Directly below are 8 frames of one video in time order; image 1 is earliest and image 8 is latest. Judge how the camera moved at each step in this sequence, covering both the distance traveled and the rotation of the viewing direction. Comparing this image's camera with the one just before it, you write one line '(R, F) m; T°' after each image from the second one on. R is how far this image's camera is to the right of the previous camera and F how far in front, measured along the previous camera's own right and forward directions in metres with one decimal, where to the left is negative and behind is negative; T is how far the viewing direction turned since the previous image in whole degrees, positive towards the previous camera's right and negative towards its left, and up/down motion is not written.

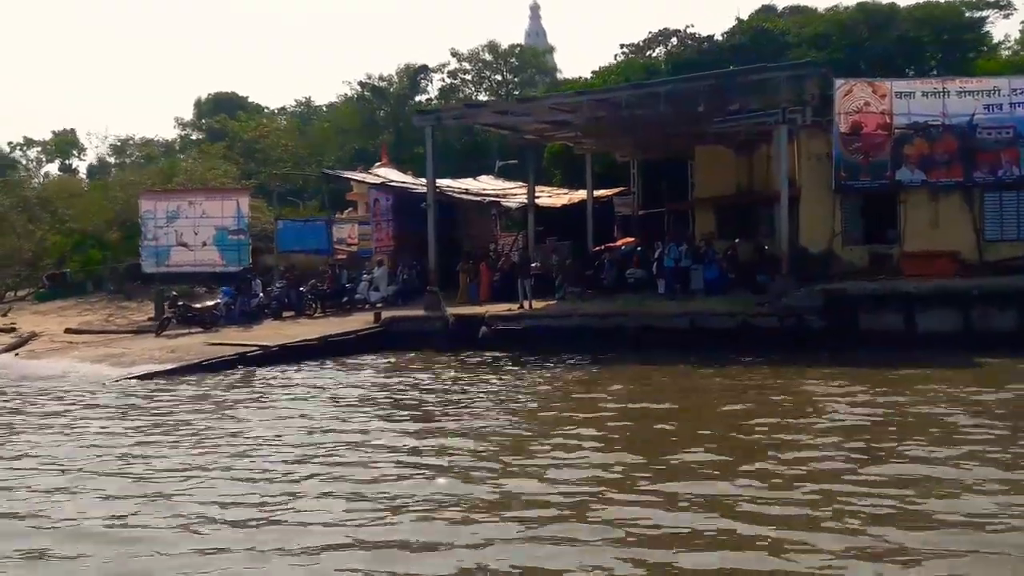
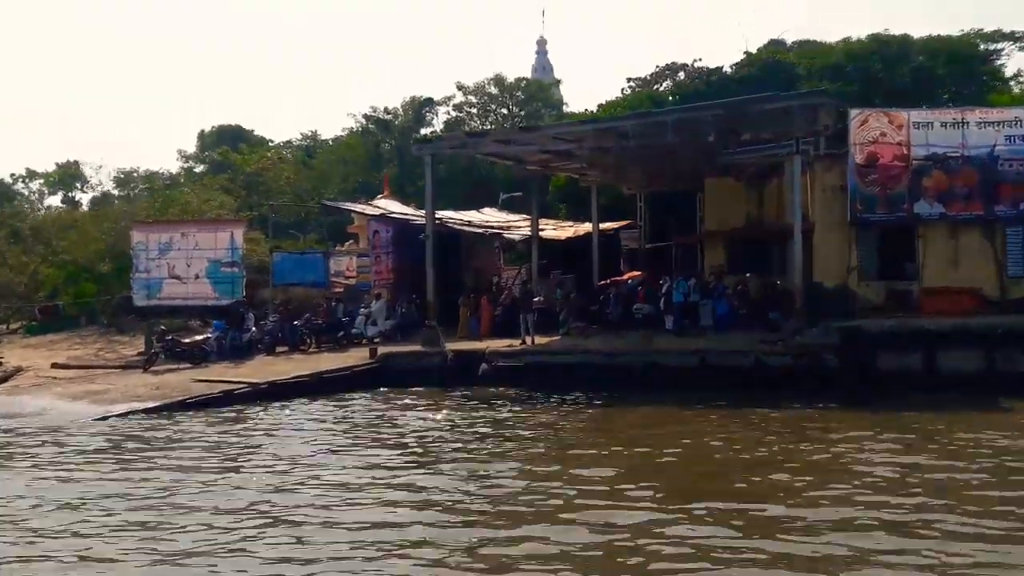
(+0.1, +0.8) m; 0°
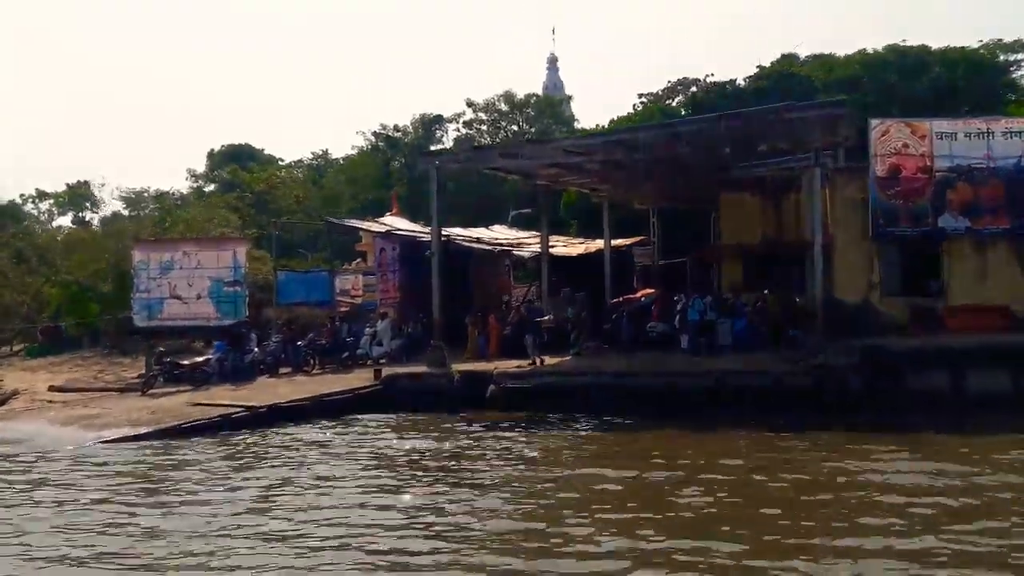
(+0.1, +0.6) m; -1°
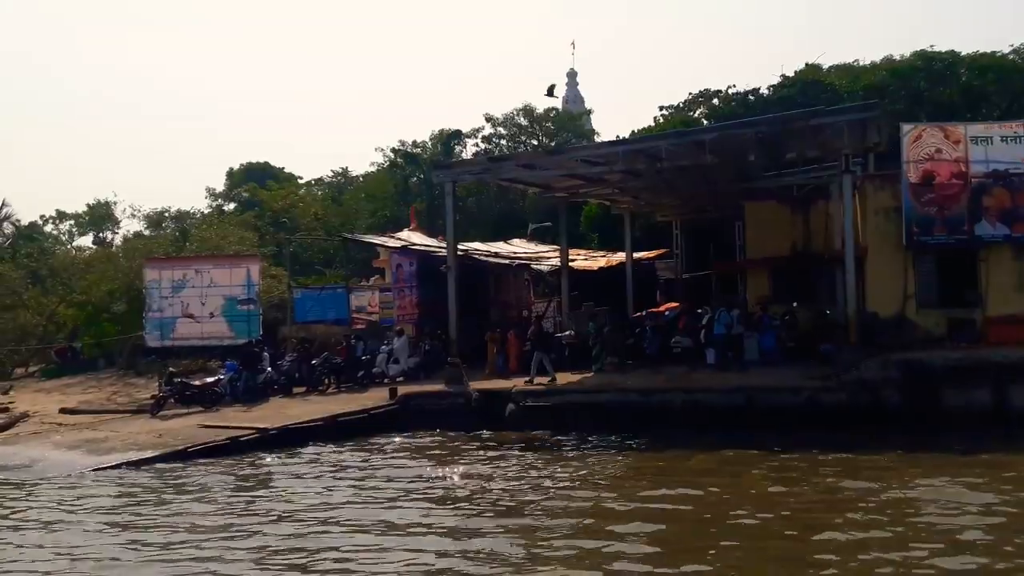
(+0.1, +0.6) m; -1°
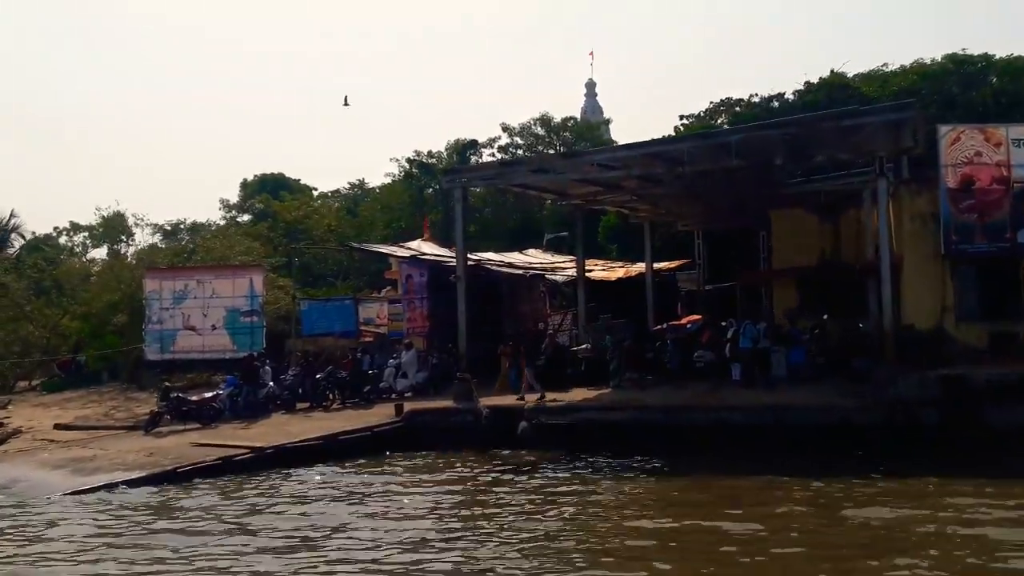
(+0.1, +0.9) m; -1°
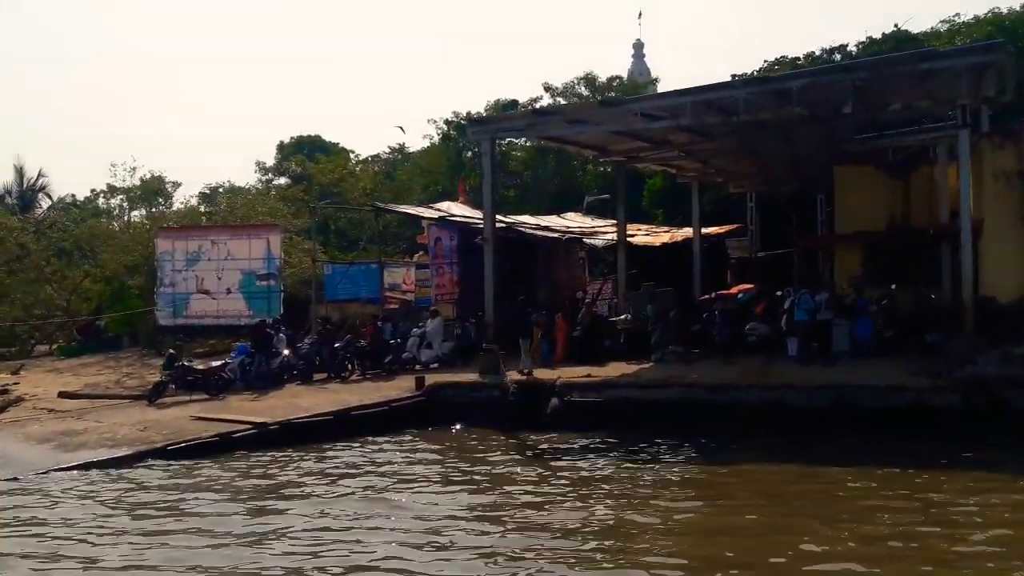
(+0.2, +1.5) m; -2°
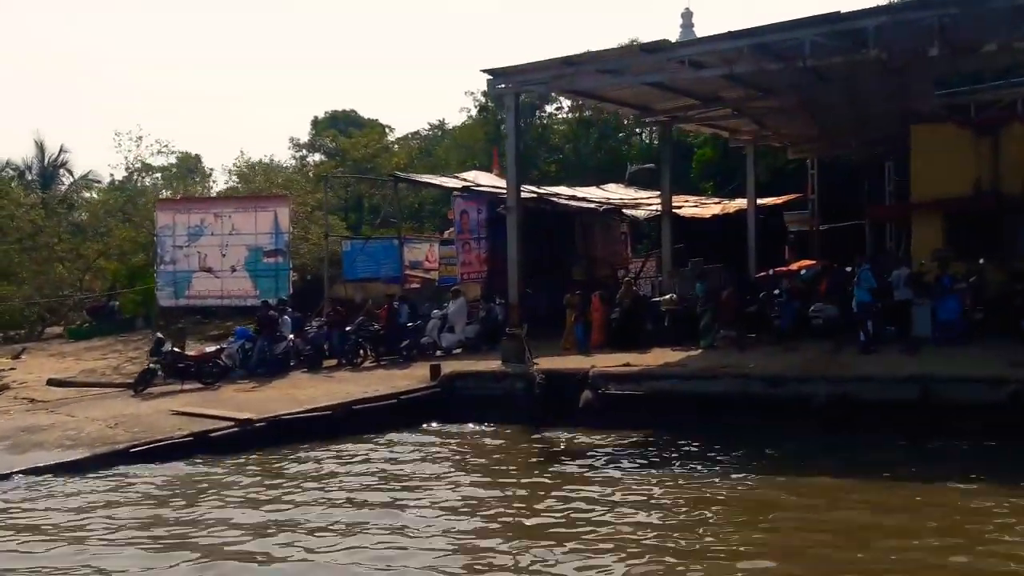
(+0.2, +1.9) m; -3°
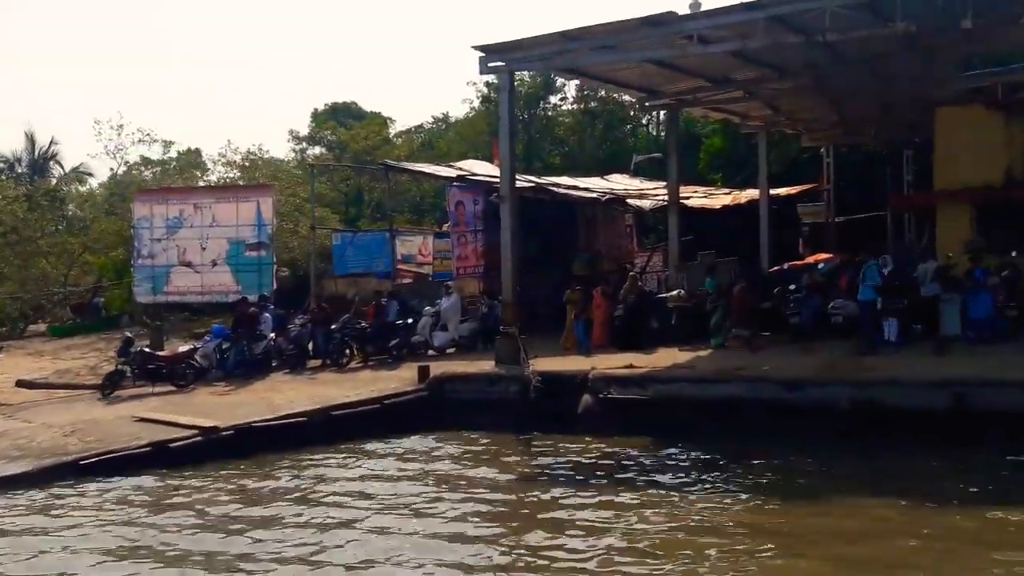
(+0.2, +1.0) m; 0°
